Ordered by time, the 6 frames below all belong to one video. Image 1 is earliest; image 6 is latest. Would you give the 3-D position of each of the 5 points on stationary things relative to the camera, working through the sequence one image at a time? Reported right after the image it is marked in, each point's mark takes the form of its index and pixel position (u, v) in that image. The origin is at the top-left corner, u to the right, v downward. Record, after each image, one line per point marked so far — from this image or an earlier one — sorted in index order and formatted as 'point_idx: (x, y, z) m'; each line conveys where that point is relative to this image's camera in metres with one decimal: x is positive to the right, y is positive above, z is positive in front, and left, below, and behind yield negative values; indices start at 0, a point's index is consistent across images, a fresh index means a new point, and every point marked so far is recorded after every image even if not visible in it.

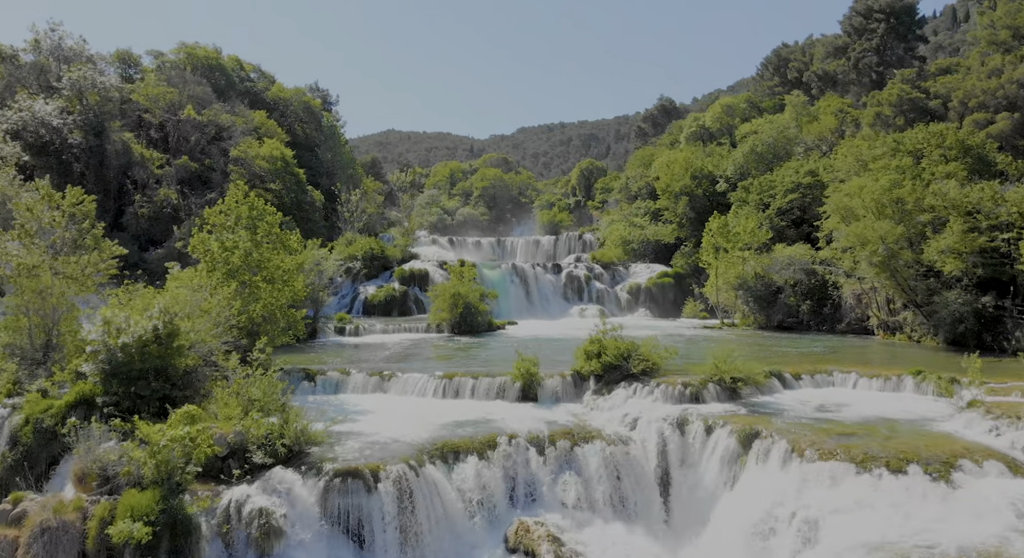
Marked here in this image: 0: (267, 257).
0: (-5.9, +0.5, +16.5) m
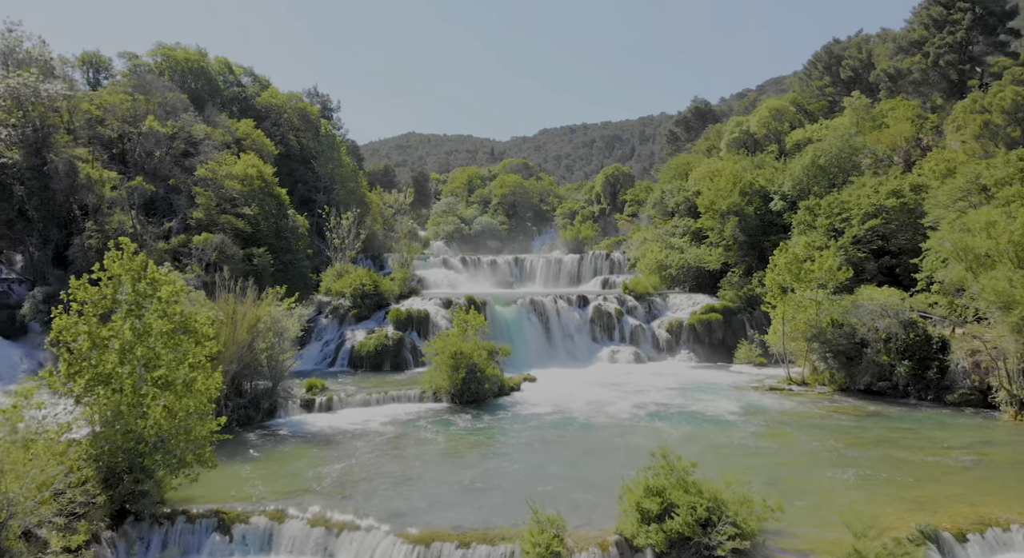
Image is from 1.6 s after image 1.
0: (-5.7, -1.2, +11.1) m
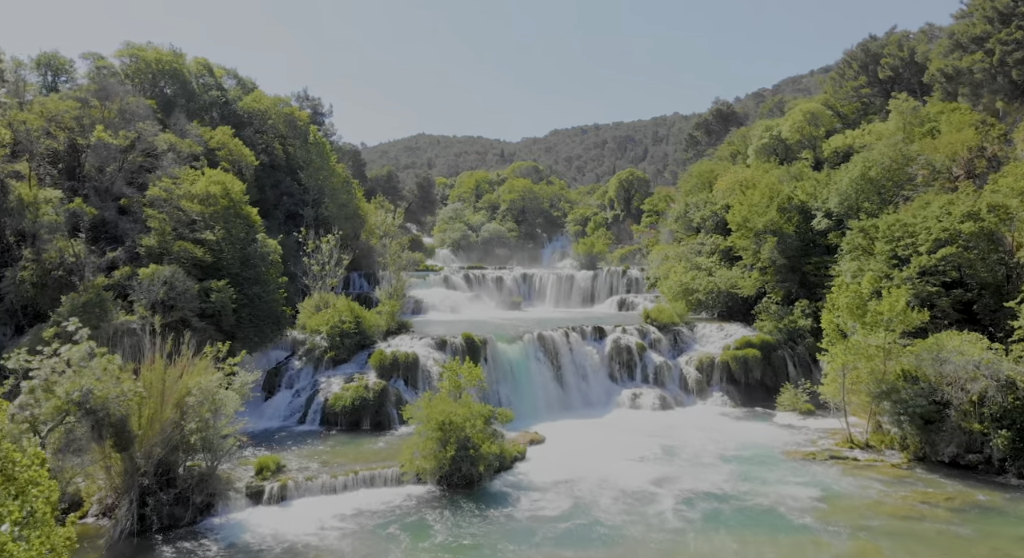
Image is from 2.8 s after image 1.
0: (-5.8, -2.5, +7.1) m
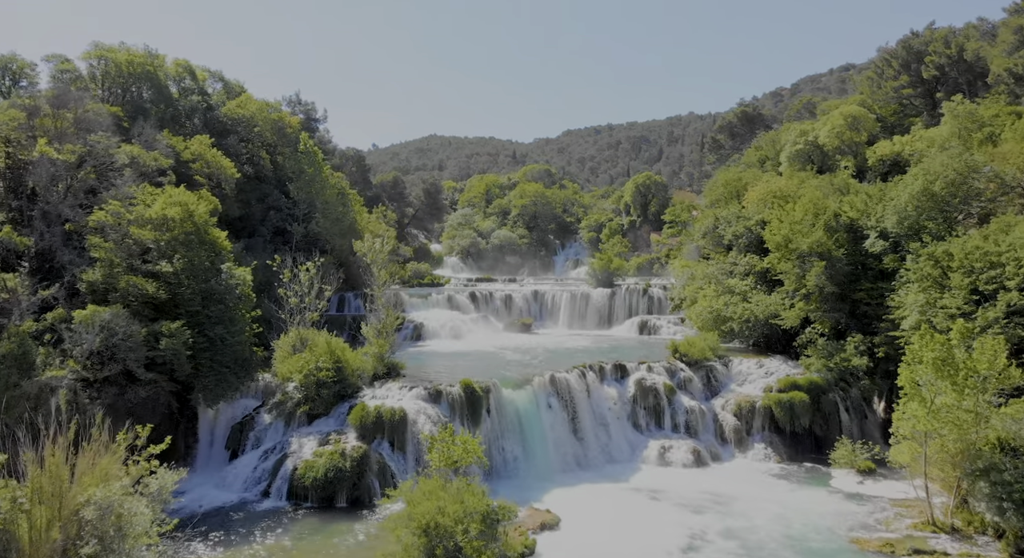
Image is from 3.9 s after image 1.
0: (-5.9, -3.6, +3.5) m
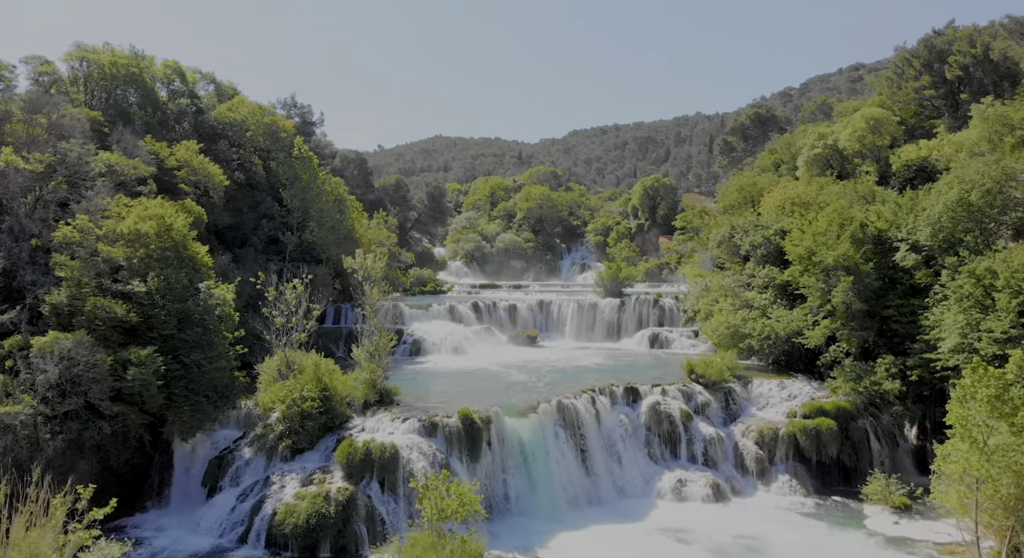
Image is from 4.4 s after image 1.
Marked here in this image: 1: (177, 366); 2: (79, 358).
0: (-5.9, -4.2, +1.8) m
1: (-9.0, -2.4, +18.5) m
2: (-10.4, -1.9, +16.5) m
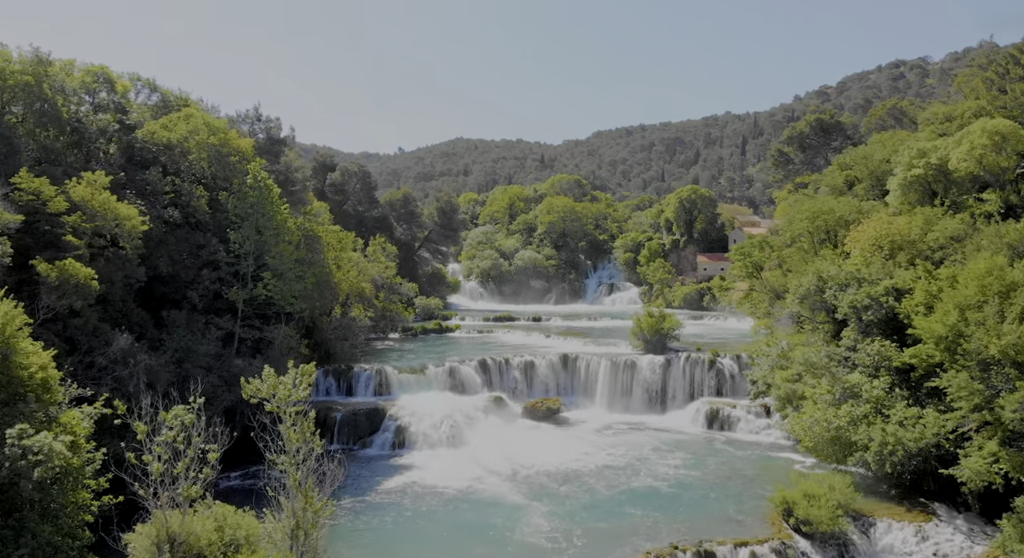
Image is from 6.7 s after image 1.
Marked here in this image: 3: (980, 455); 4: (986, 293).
0: (-6.4, -6.7, -5.9) m
1: (-8.9, -4.9, +11.0) m
2: (-10.4, -4.4, +9.0) m
3: (+11.9, -4.5, +17.5) m
4: (+13.0, -0.3, +19.0) m
